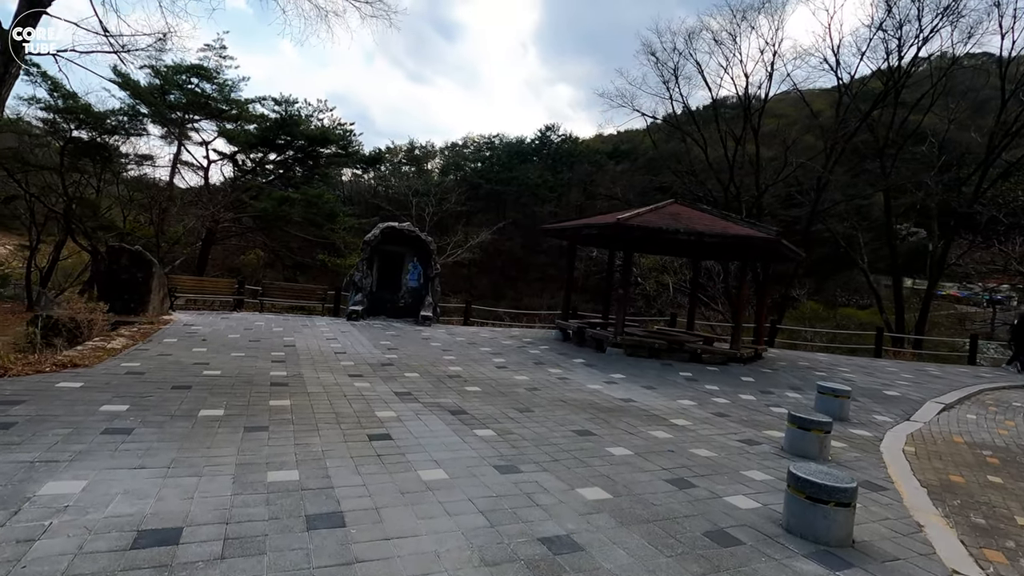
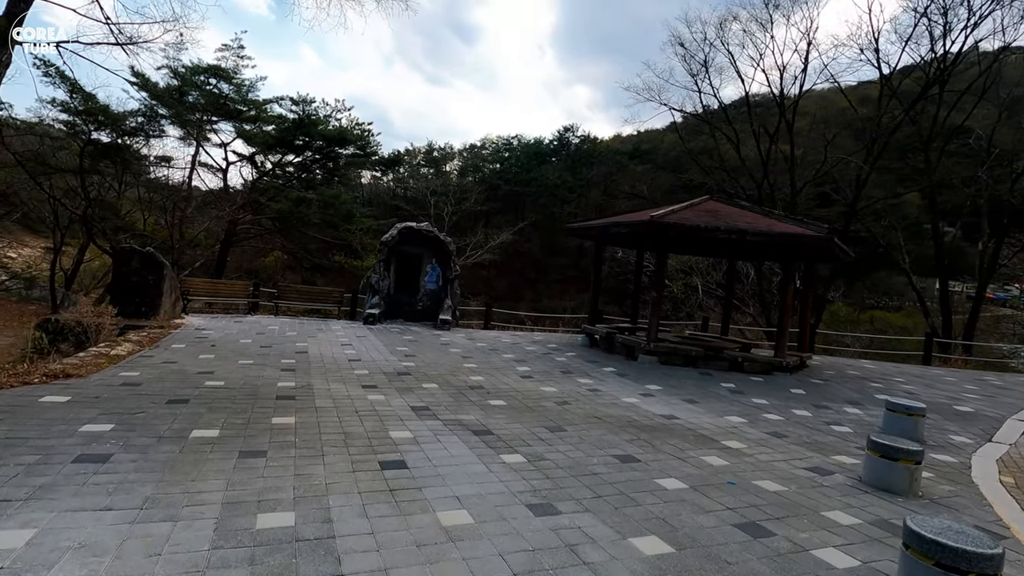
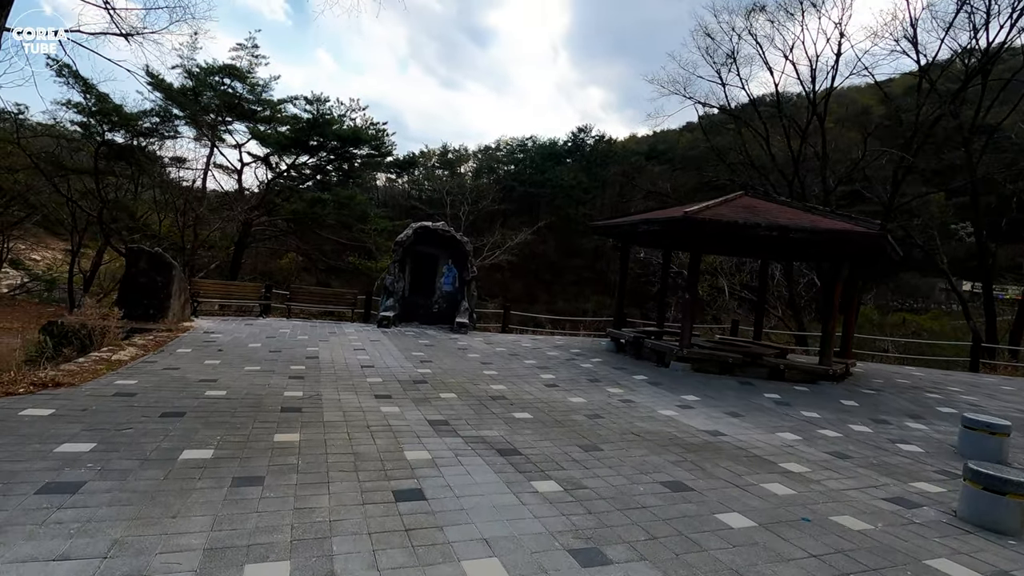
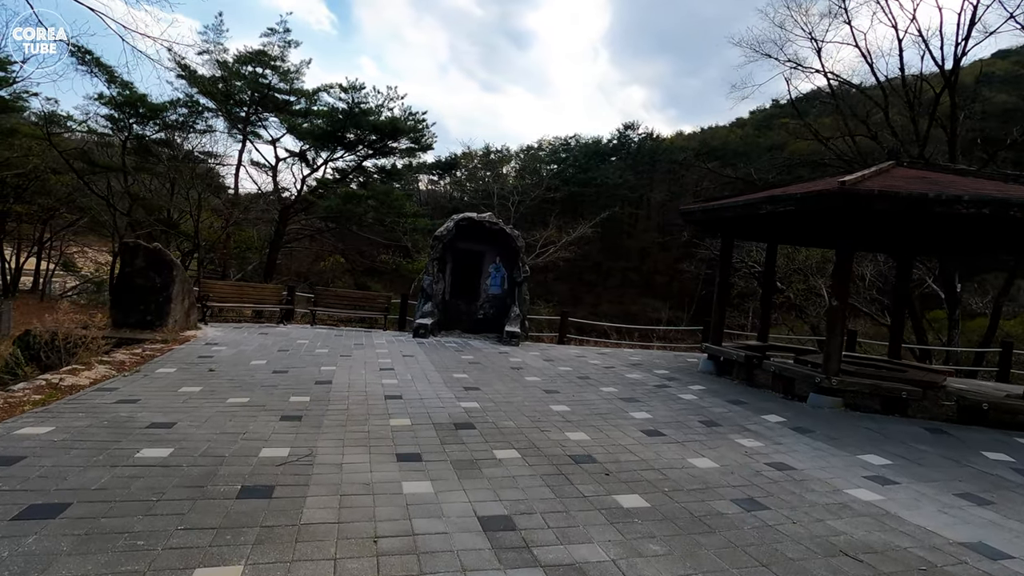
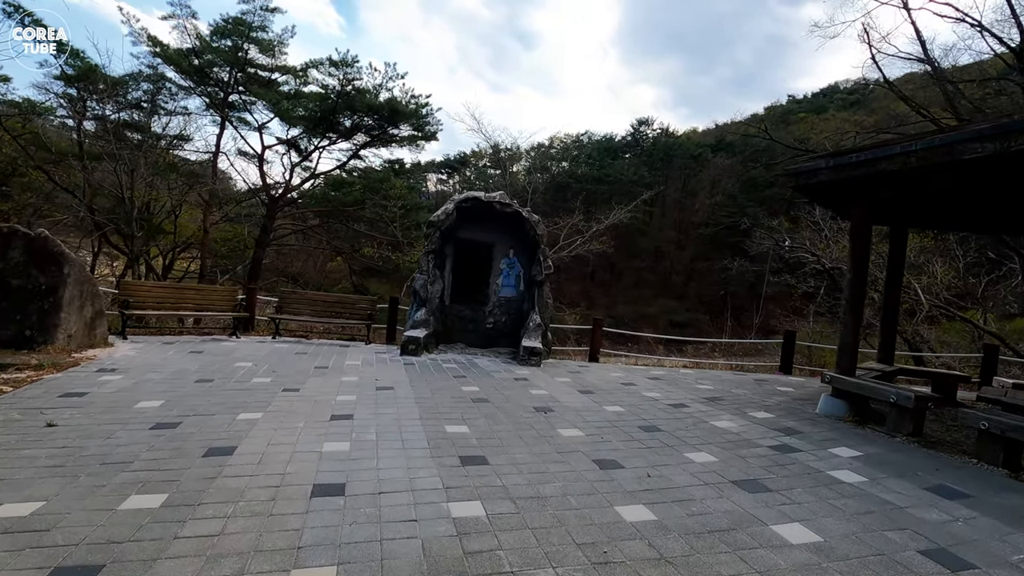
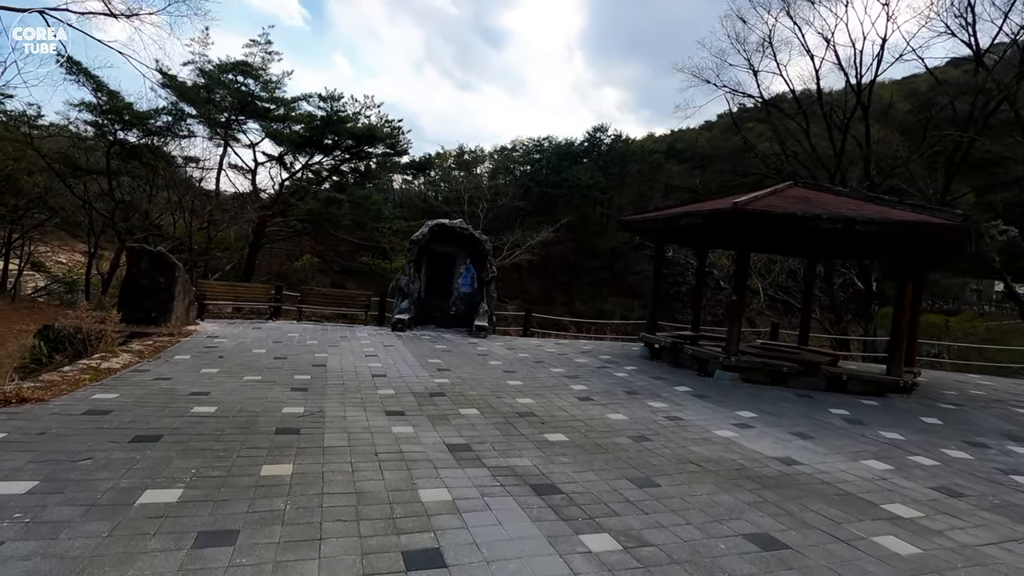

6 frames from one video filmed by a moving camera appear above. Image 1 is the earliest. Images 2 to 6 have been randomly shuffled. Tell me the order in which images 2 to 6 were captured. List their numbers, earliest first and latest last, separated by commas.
2, 3, 6, 4, 5
